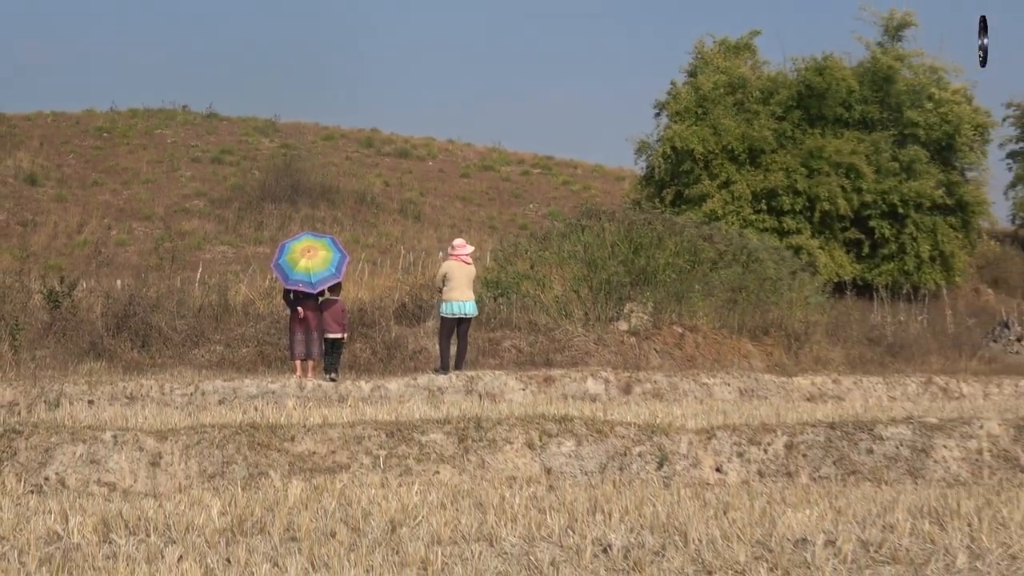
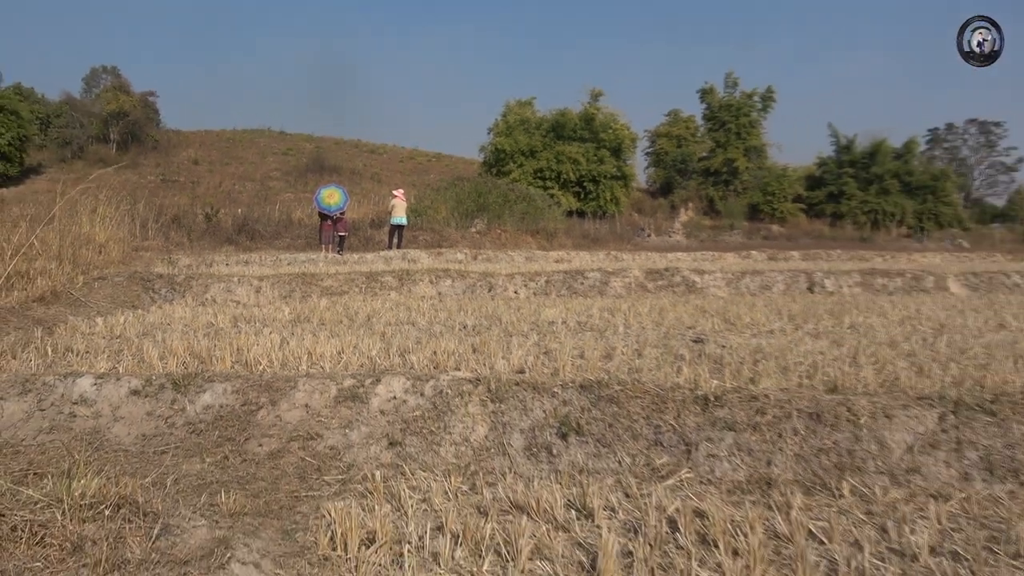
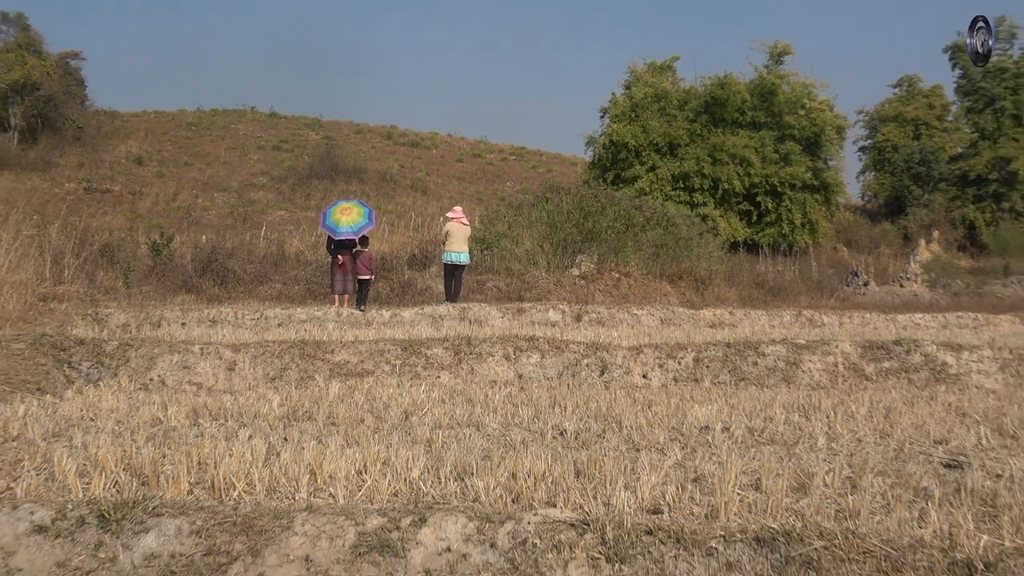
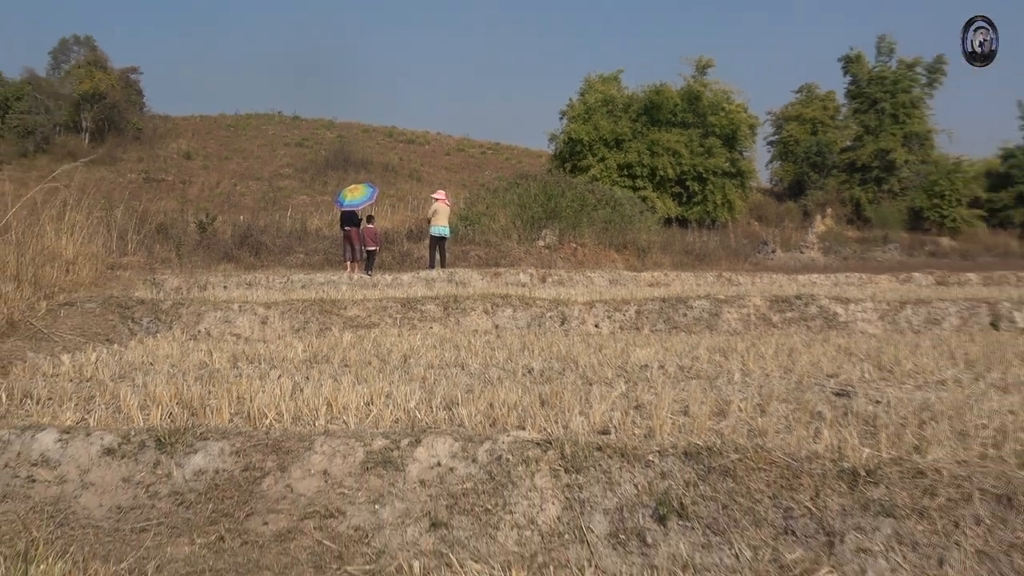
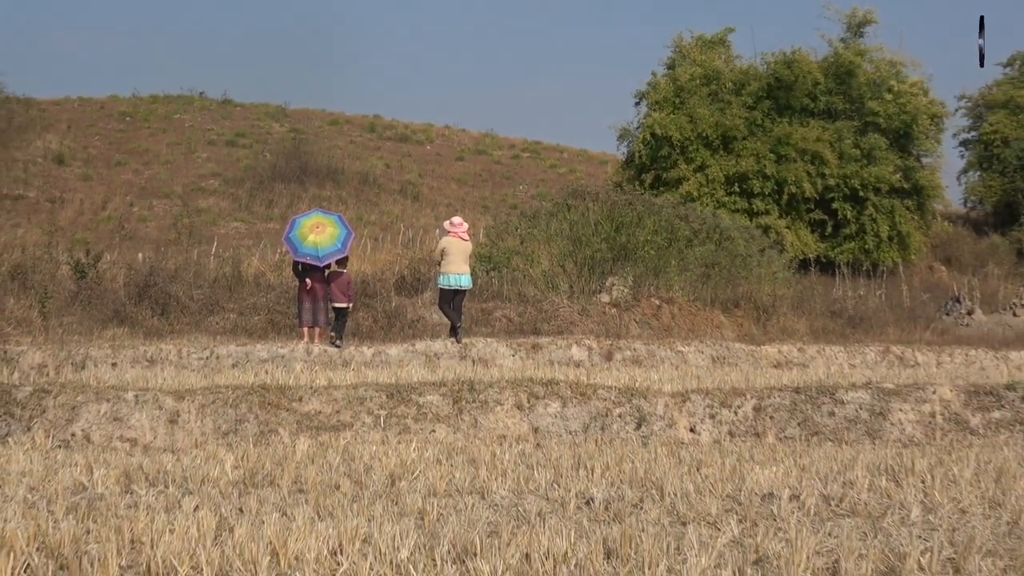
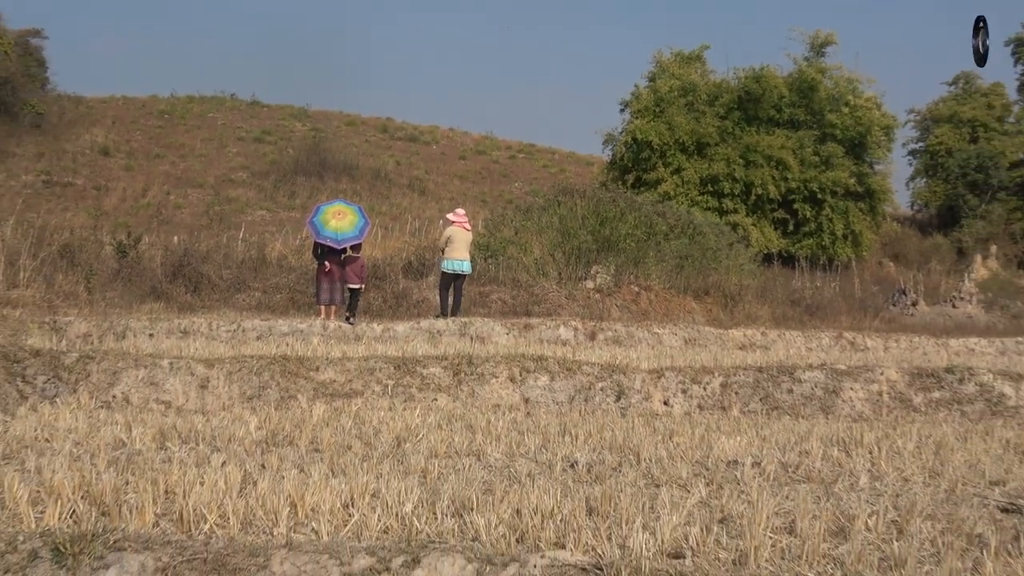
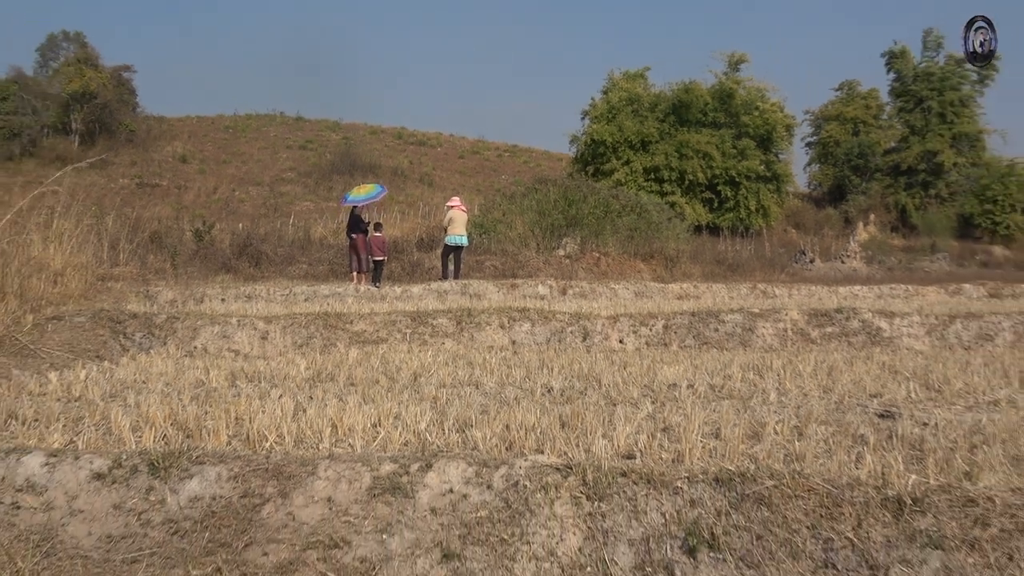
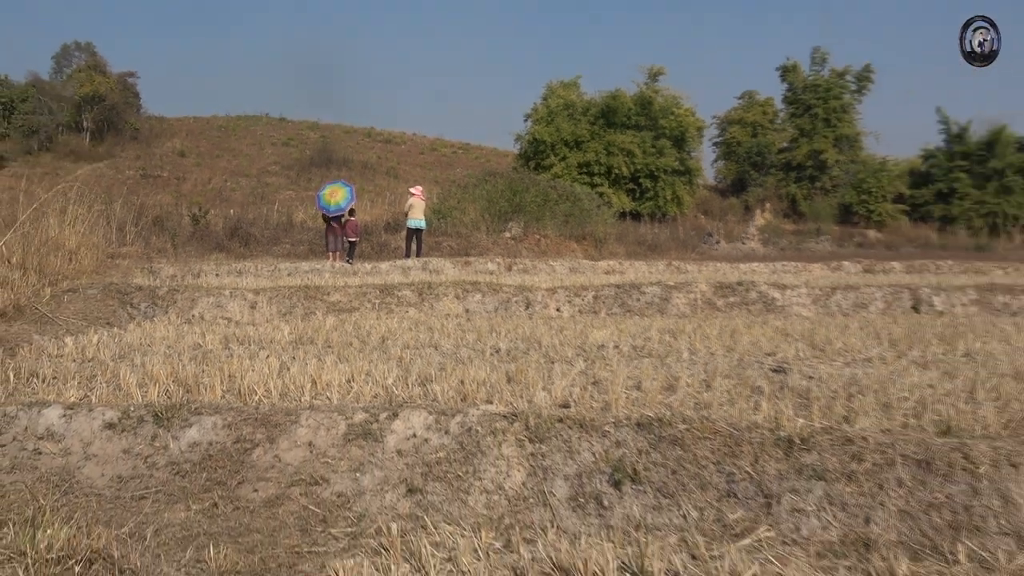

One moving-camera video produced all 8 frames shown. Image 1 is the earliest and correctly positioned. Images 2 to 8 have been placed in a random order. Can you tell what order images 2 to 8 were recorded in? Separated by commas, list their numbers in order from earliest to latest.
5, 6, 3, 7, 4, 8, 2
